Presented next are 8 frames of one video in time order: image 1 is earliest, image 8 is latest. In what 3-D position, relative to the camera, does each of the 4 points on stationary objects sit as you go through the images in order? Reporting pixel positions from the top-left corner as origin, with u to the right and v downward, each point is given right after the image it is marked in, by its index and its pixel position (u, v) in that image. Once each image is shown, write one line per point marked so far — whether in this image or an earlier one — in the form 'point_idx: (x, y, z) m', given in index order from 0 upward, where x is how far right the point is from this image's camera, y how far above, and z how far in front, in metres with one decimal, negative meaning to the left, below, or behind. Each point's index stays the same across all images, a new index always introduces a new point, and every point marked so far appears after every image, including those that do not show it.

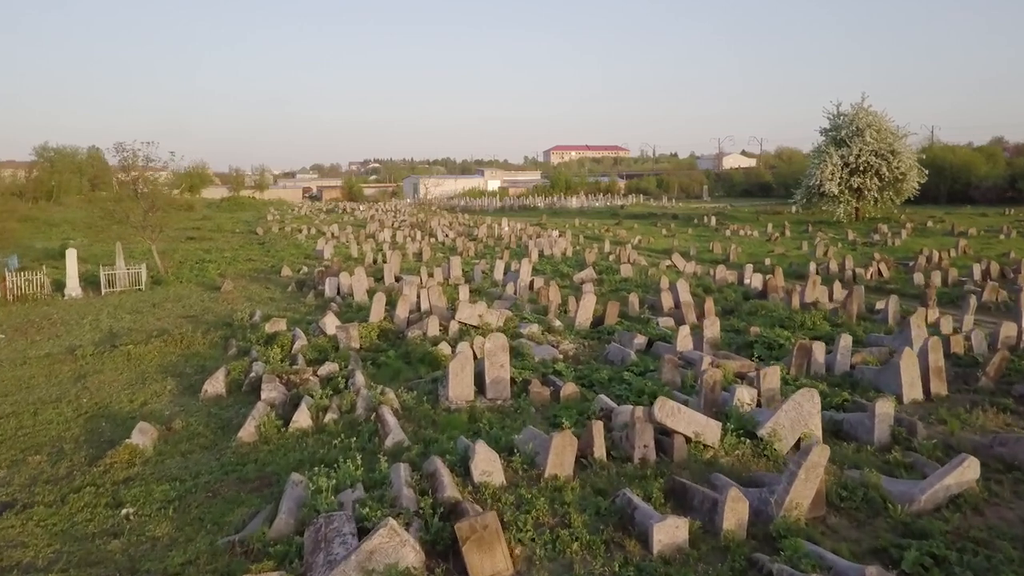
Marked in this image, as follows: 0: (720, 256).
0: (+4.4, +0.7, +20.2) m
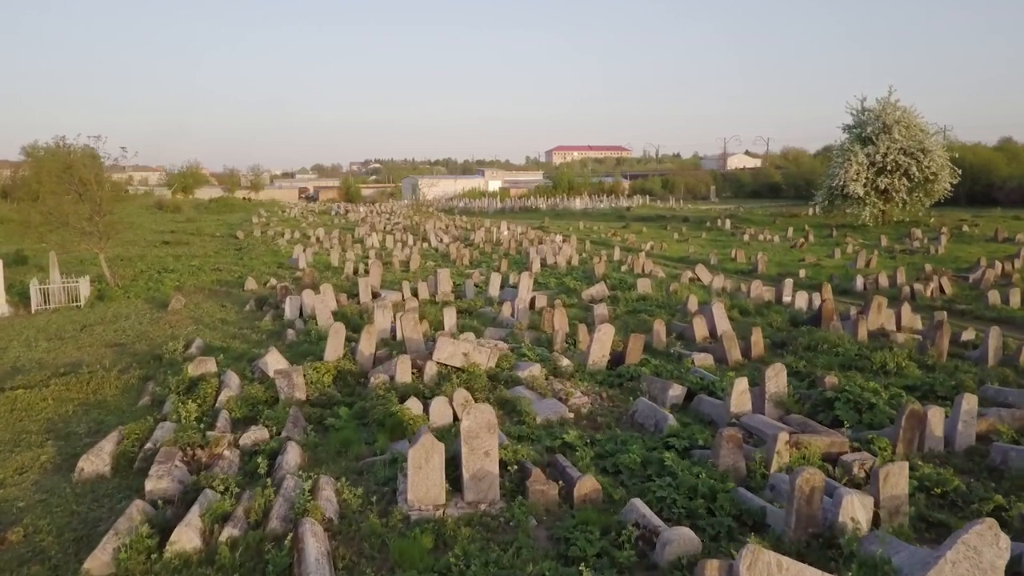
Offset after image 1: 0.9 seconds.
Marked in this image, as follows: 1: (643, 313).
0: (+4.4, +0.4, +17.9) m
1: (+1.5, -0.3, +11.1) m
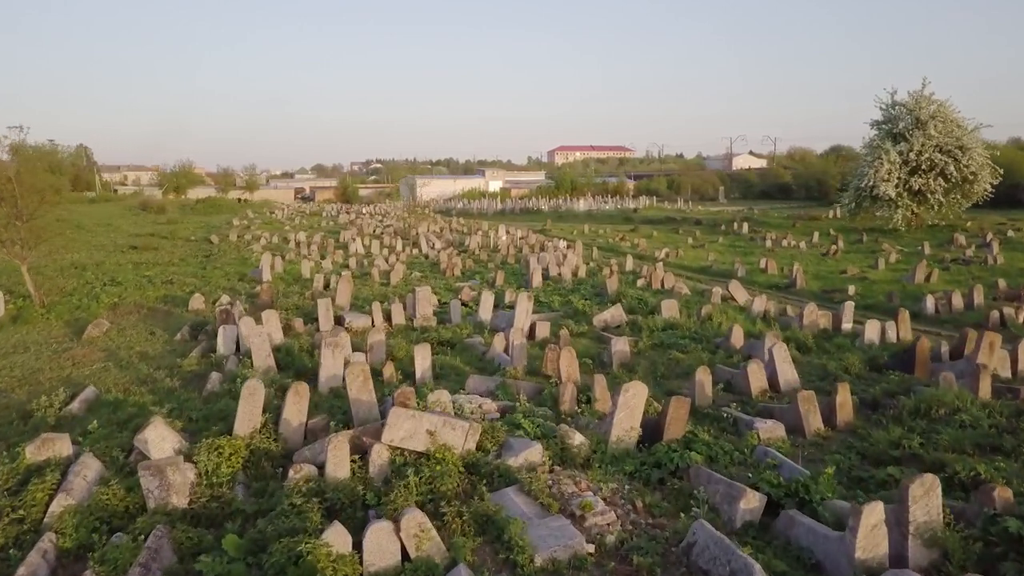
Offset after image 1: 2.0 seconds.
0: (+4.3, +0.2, +15.5) m
1: (+1.5, -0.6, +8.7) m
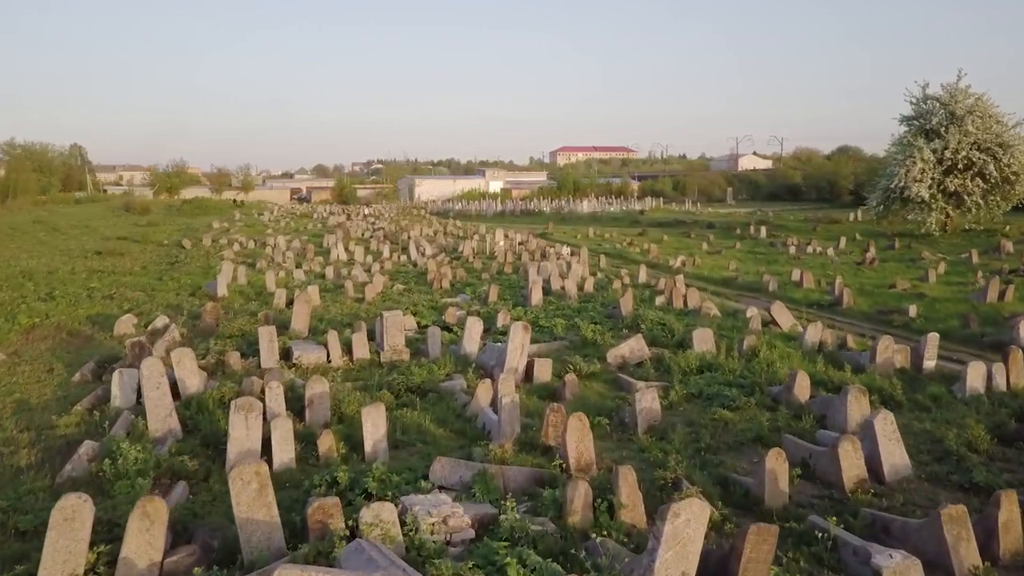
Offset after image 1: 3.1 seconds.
0: (+4.3, -0.1, +13.3) m
1: (+1.4, -0.8, +6.5) m
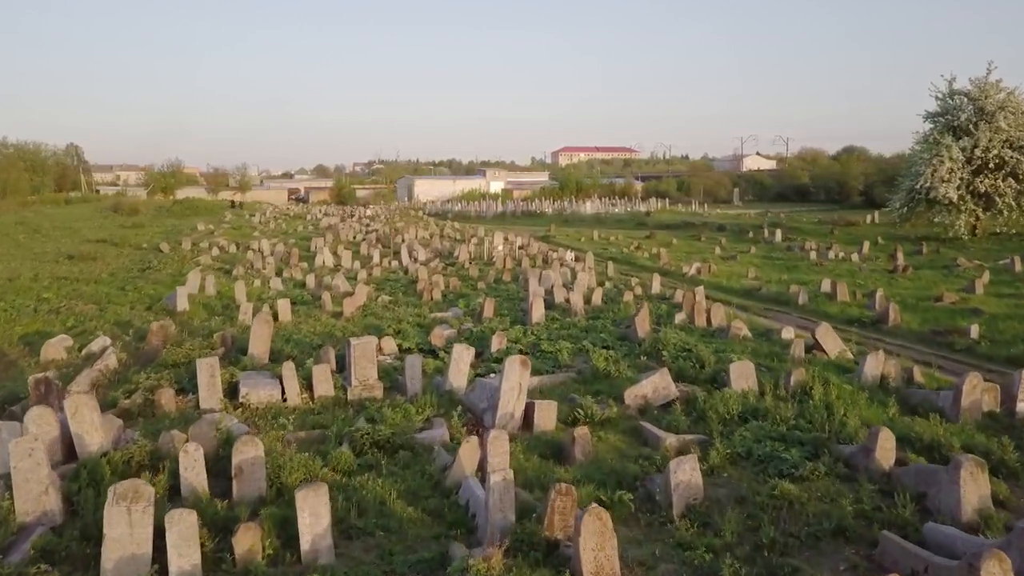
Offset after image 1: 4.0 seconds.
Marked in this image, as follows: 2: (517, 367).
0: (+4.3, -0.3, +11.7) m
1: (+1.4, -1.0, +4.9) m
2: (0.0, -0.5, +6.1) m
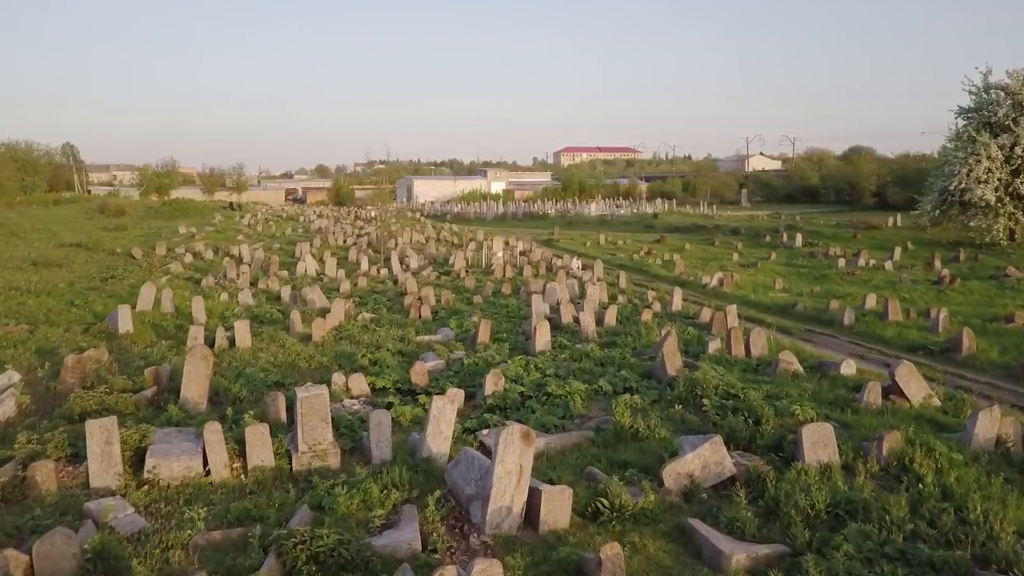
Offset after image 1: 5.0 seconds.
0: (+4.3, -0.5, +10.0) m
1: (+1.3, -1.2, +3.2) m
2: (0.0, -0.7, +4.3) m
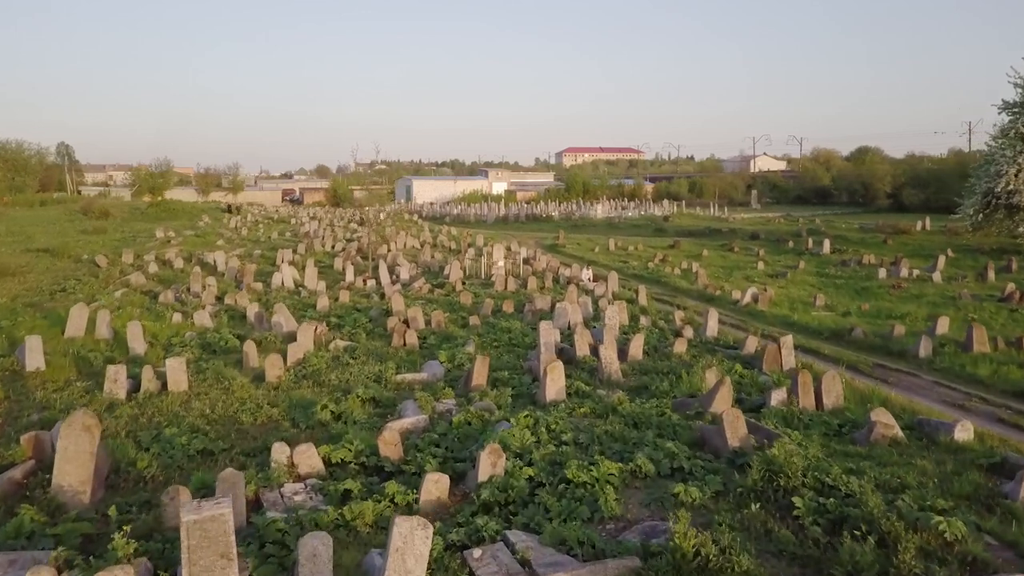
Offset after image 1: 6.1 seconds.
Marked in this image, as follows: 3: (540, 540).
0: (+4.3, -0.7, +8.0) m
1: (+1.4, -1.4, +1.2) m
2: (0.0, -1.0, +2.4) m
3: (+0.1, -1.1, +4.2) m
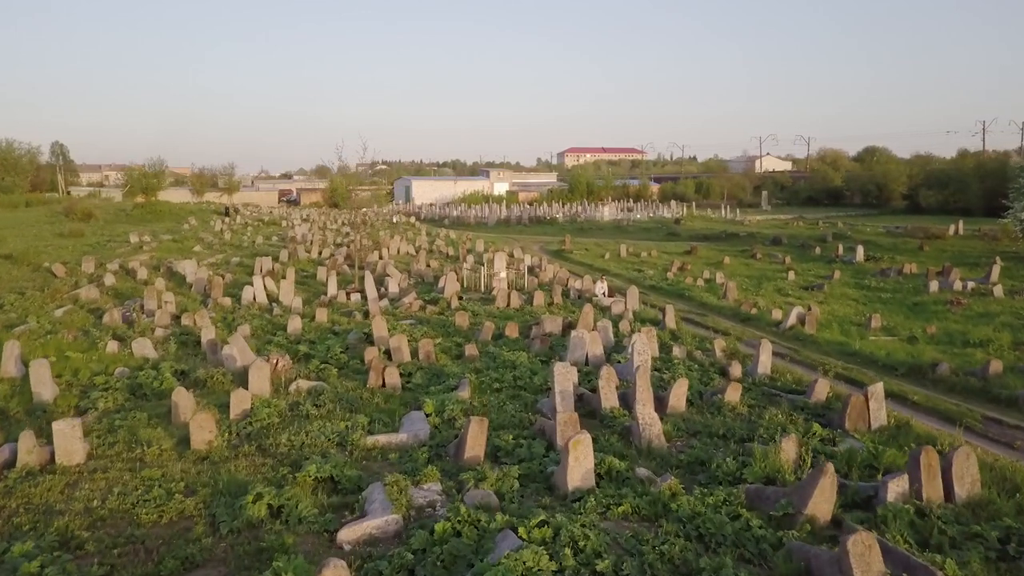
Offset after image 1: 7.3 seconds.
0: (+4.3, -0.9, +6.1) m
1: (+1.4, -1.6, -0.7) m
2: (+0.1, -1.2, +0.5) m
3: (+0.2, -1.4, +2.3) m
